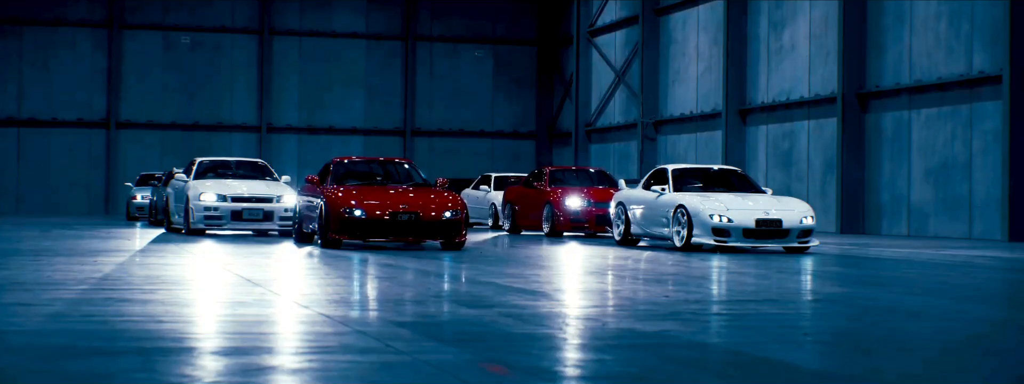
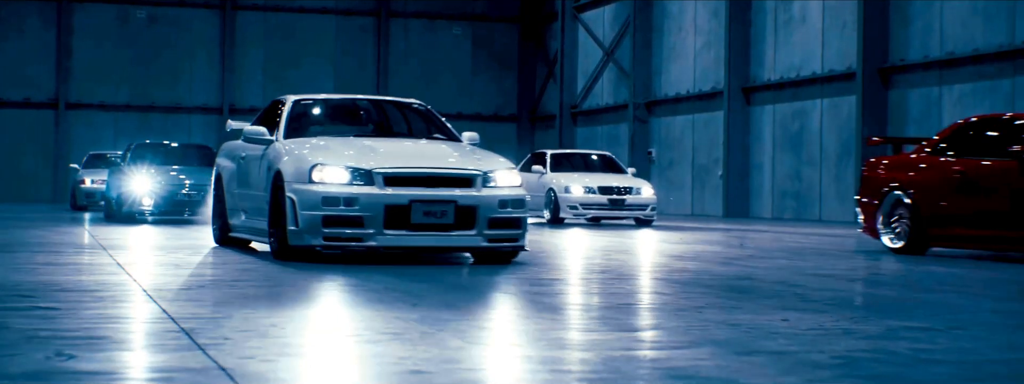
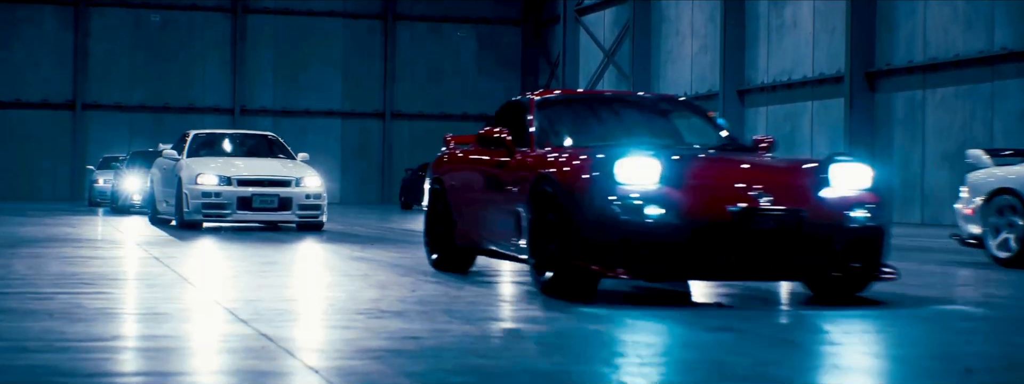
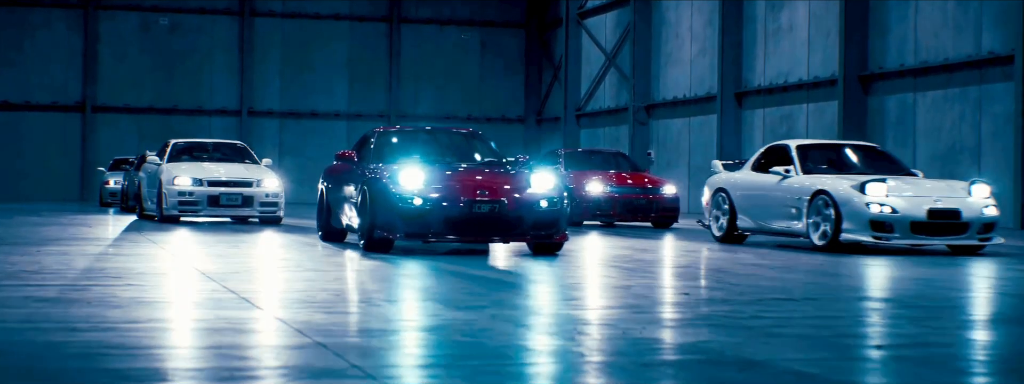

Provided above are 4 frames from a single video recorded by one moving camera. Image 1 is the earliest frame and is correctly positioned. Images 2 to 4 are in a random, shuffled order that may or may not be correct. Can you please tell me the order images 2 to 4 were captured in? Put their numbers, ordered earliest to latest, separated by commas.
4, 3, 2
